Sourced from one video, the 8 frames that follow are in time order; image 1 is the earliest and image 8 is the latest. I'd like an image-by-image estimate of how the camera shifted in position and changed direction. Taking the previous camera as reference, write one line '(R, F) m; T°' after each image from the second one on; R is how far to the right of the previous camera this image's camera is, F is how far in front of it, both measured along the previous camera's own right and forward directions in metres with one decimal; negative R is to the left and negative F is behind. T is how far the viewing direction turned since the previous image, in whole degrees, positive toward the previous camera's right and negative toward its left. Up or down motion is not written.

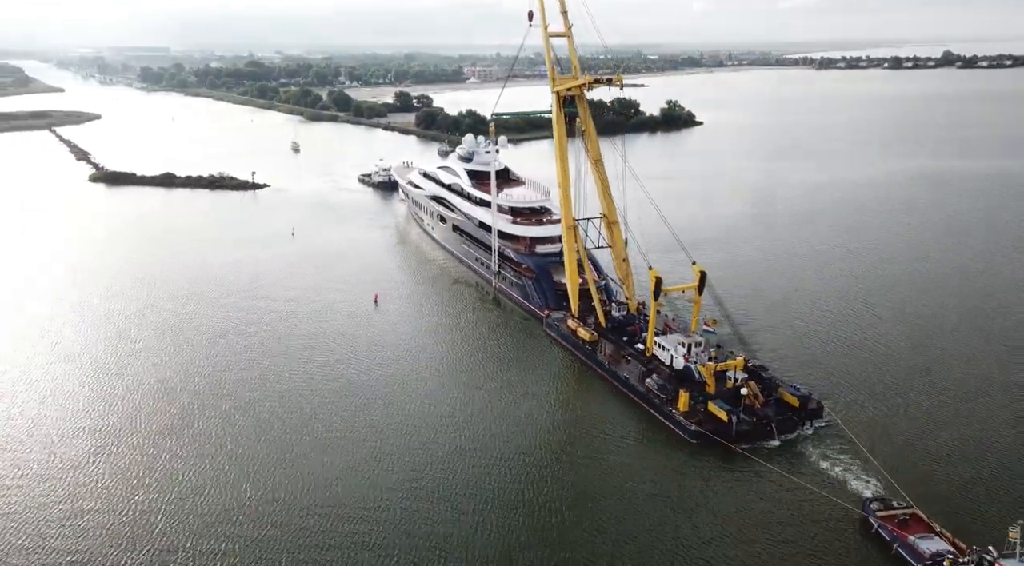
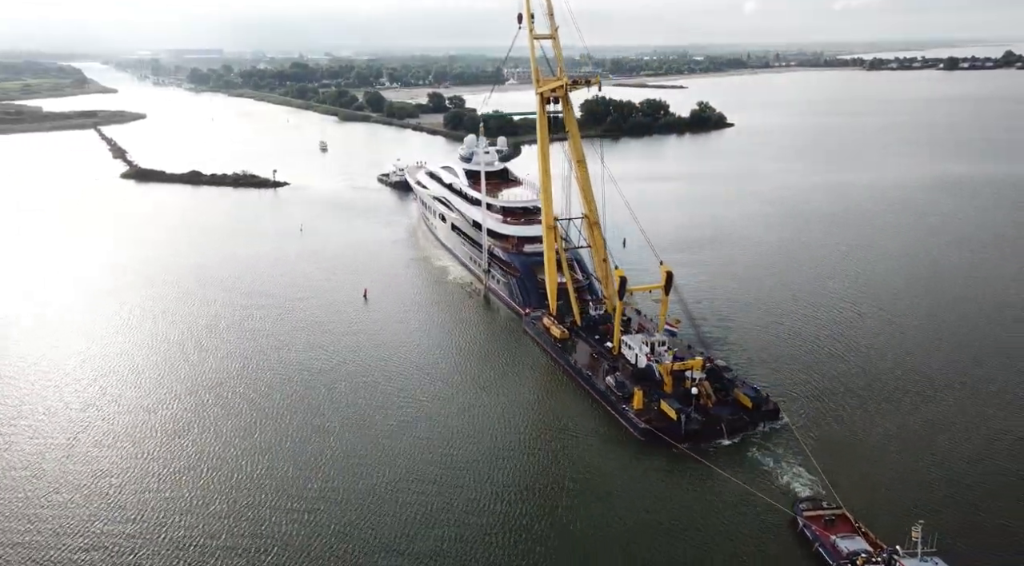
(+1.1, -0.2) m; -3°
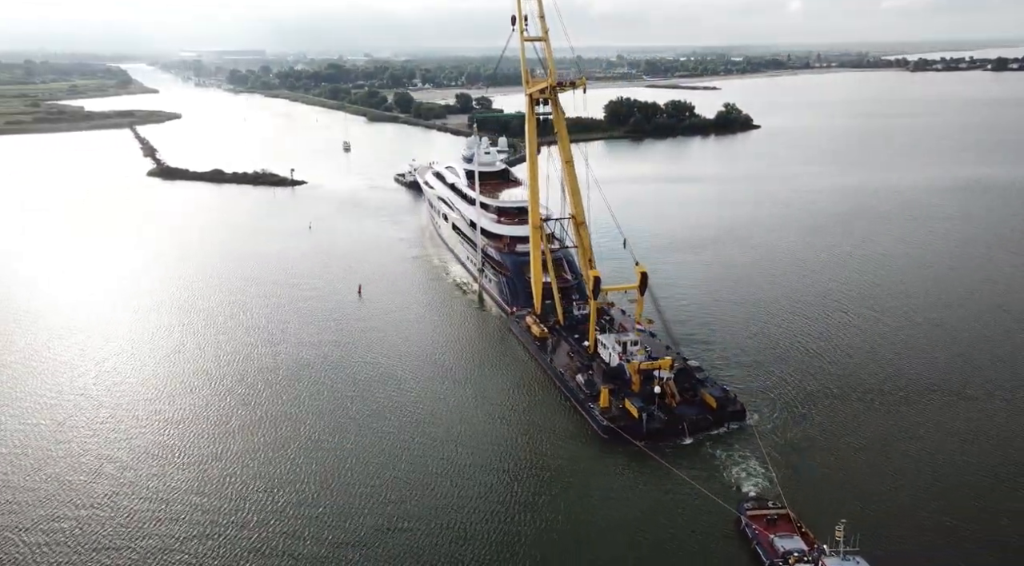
(+0.9, -0.2) m; -3°
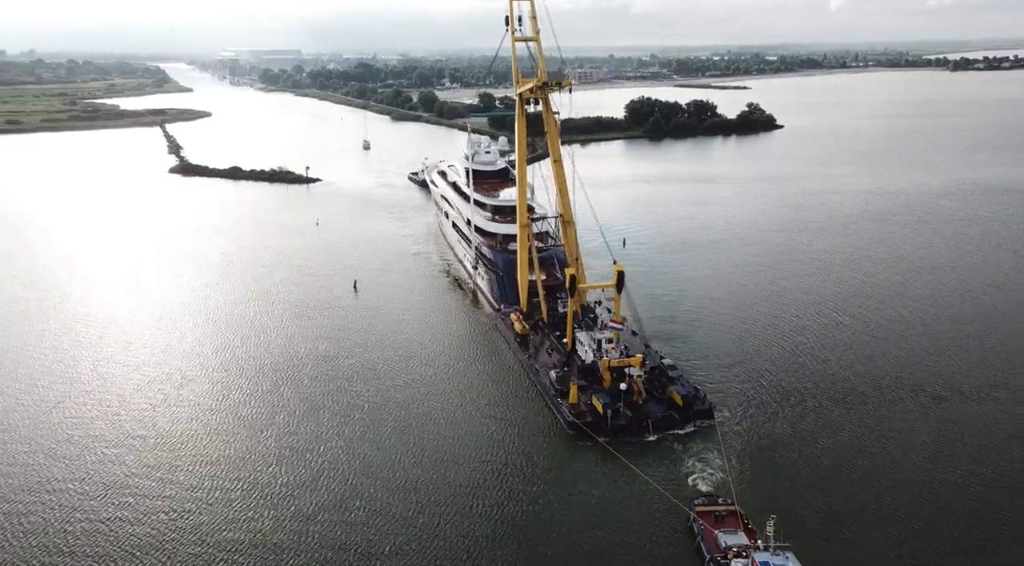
(+0.8, -0.1) m; -2°
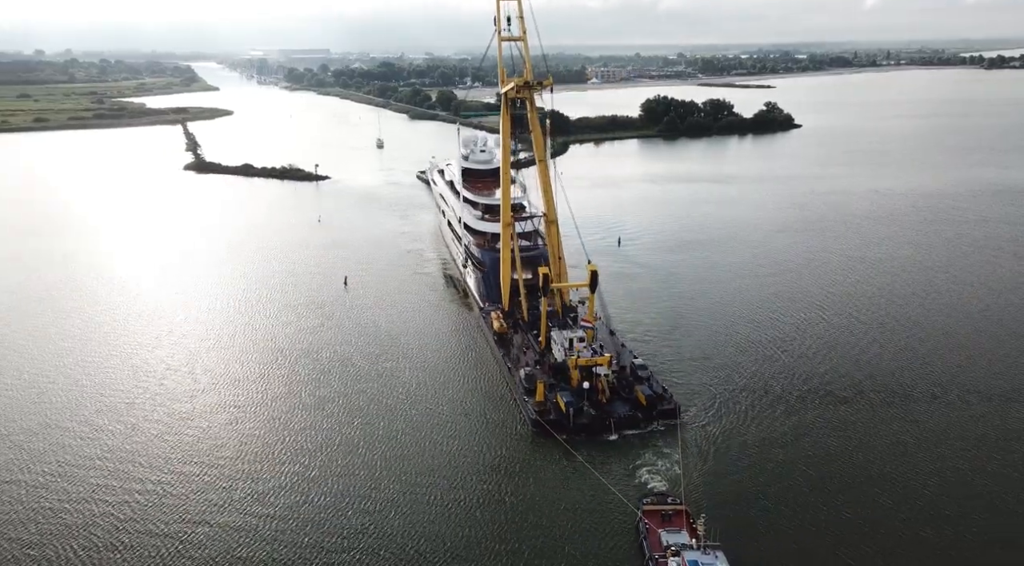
(+0.8, -0.1) m; -2°
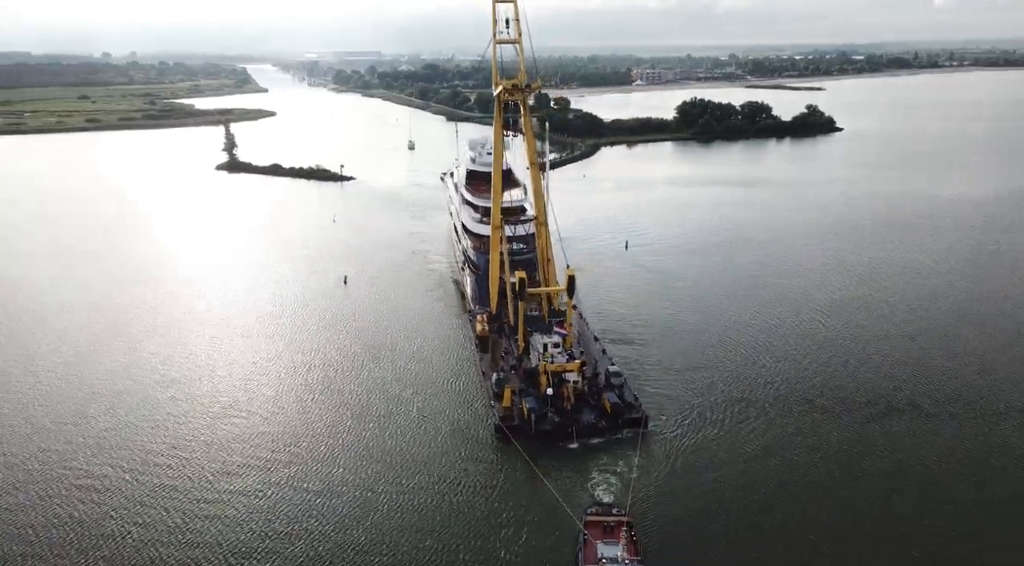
(+1.0, +0.1) m; -4°
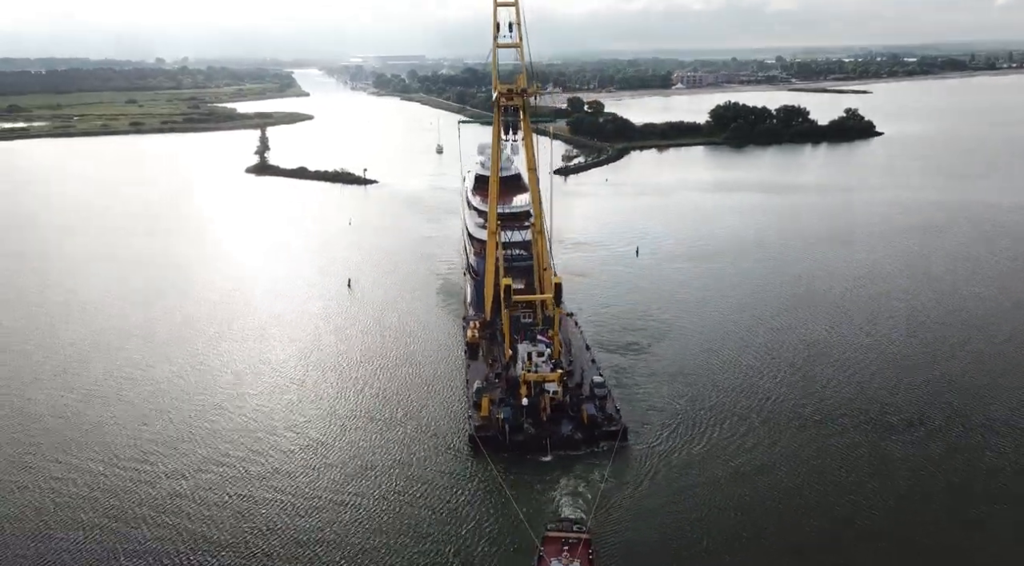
(+0.8, +0.2) m; -3°
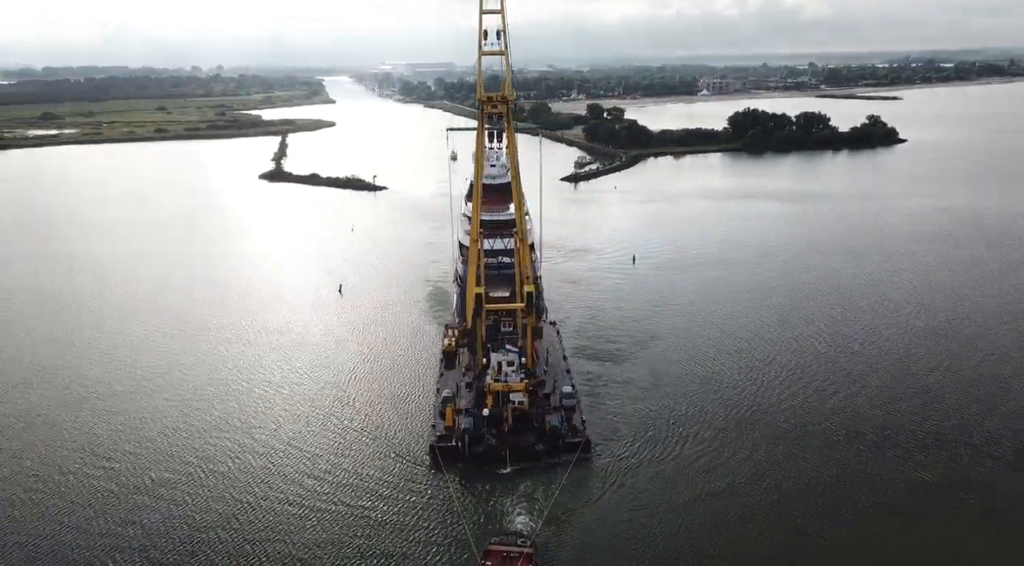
(+0.8, +0.1) m; -2°
